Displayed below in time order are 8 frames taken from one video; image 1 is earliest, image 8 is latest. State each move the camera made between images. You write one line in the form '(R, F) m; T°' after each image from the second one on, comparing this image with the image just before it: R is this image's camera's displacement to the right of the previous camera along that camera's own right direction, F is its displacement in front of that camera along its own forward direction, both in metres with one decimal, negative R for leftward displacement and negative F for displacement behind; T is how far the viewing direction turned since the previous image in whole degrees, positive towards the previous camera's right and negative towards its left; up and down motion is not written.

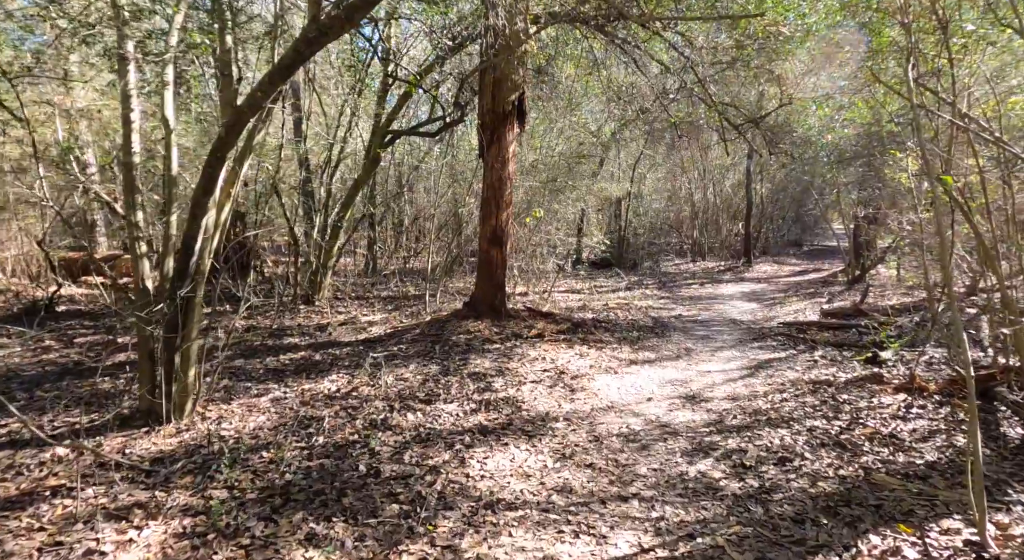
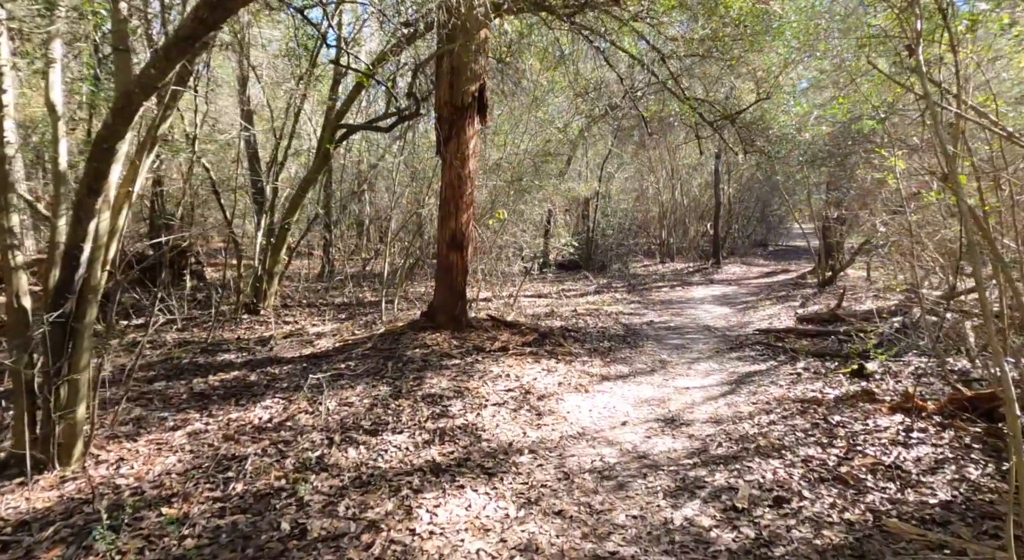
(+0.1, +0.6) m; +3°
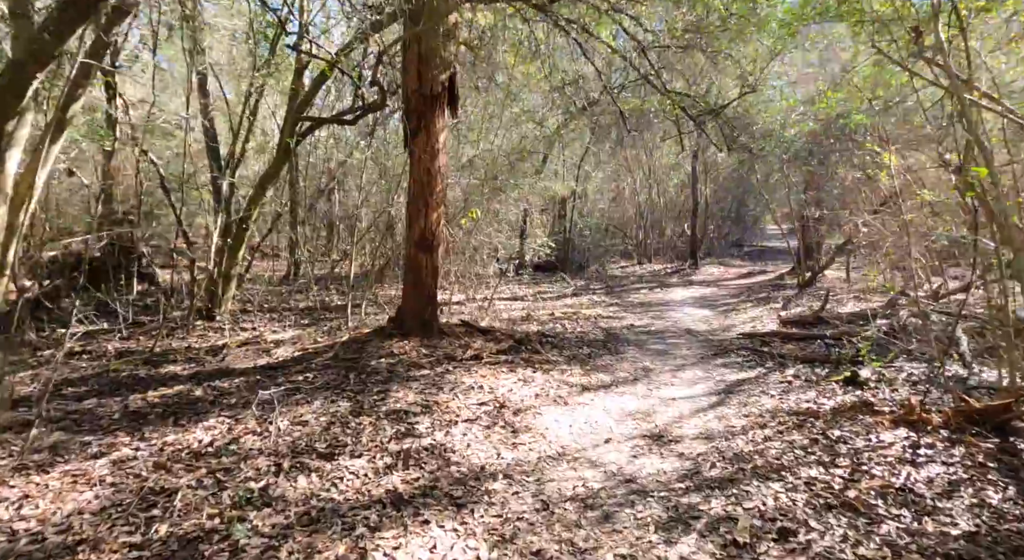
(0.0, +0.5) m; +2°
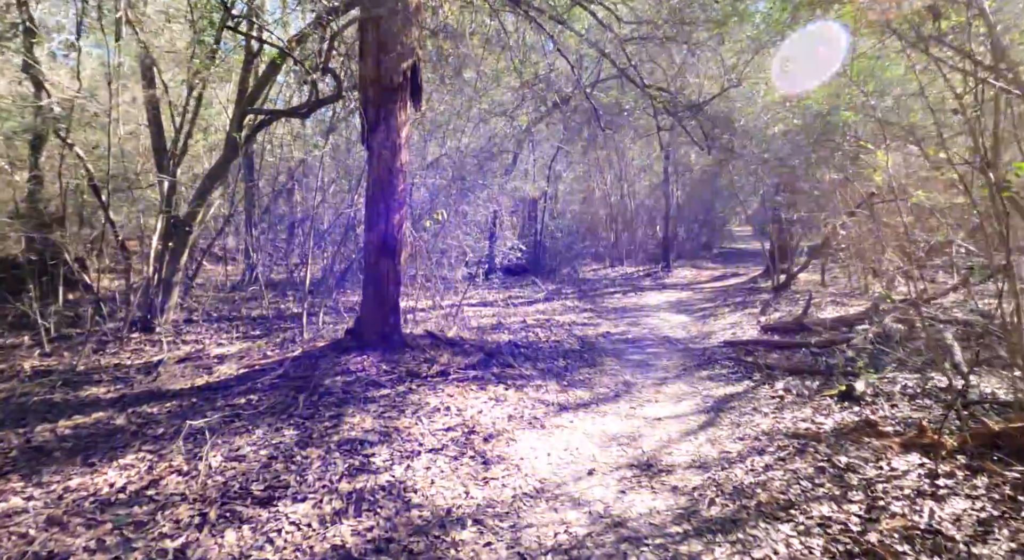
(0.0, +0.6) m; +3°
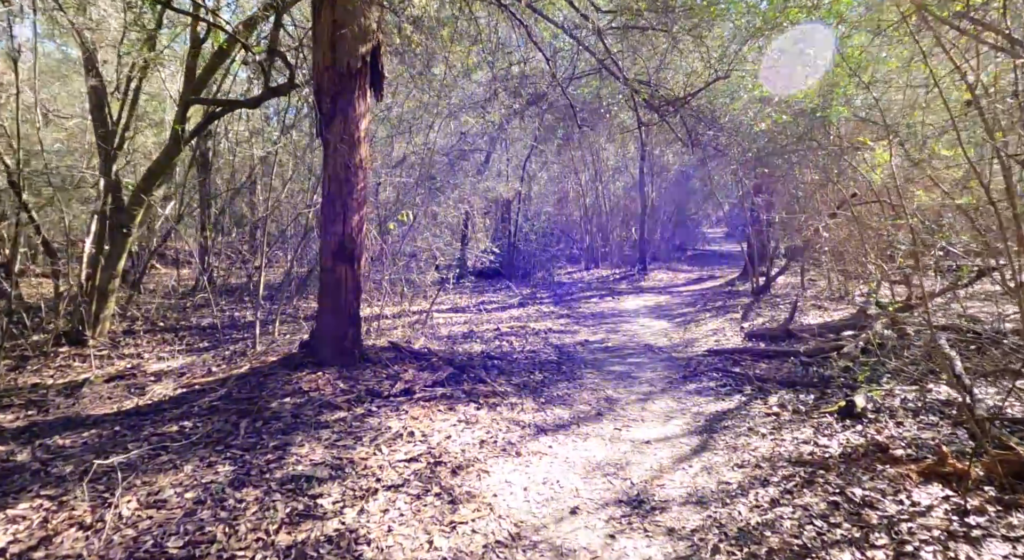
(0.0, +0.6) m; +2°
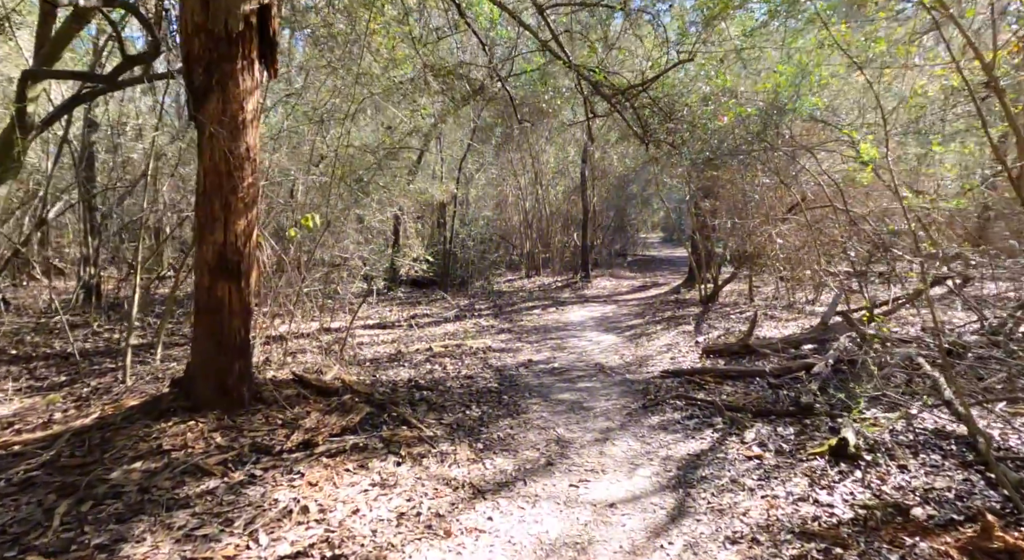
(+0.1, +1.1) m; +5°
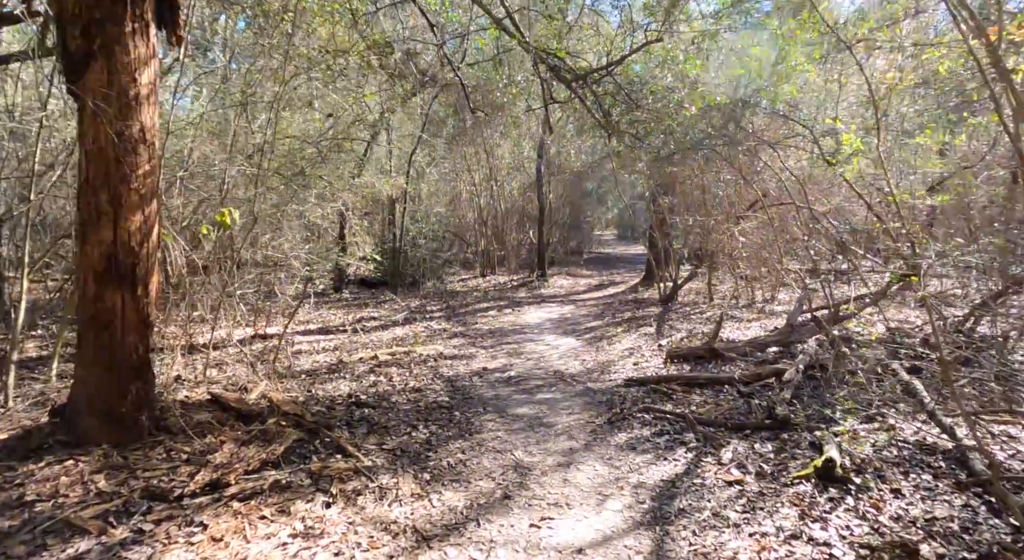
(0.0, +0.6) m; +4°
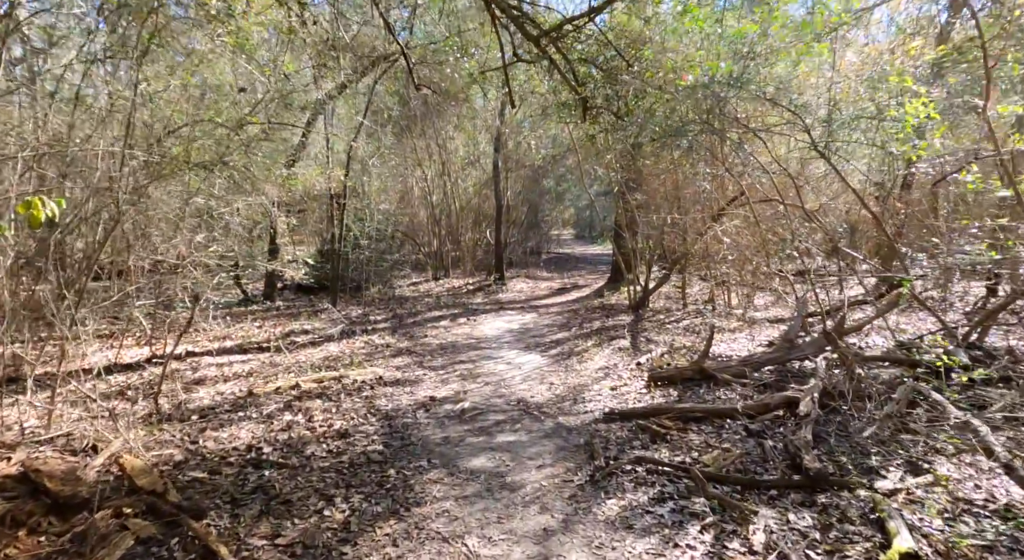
(0.0, +1.3) m; +4°
